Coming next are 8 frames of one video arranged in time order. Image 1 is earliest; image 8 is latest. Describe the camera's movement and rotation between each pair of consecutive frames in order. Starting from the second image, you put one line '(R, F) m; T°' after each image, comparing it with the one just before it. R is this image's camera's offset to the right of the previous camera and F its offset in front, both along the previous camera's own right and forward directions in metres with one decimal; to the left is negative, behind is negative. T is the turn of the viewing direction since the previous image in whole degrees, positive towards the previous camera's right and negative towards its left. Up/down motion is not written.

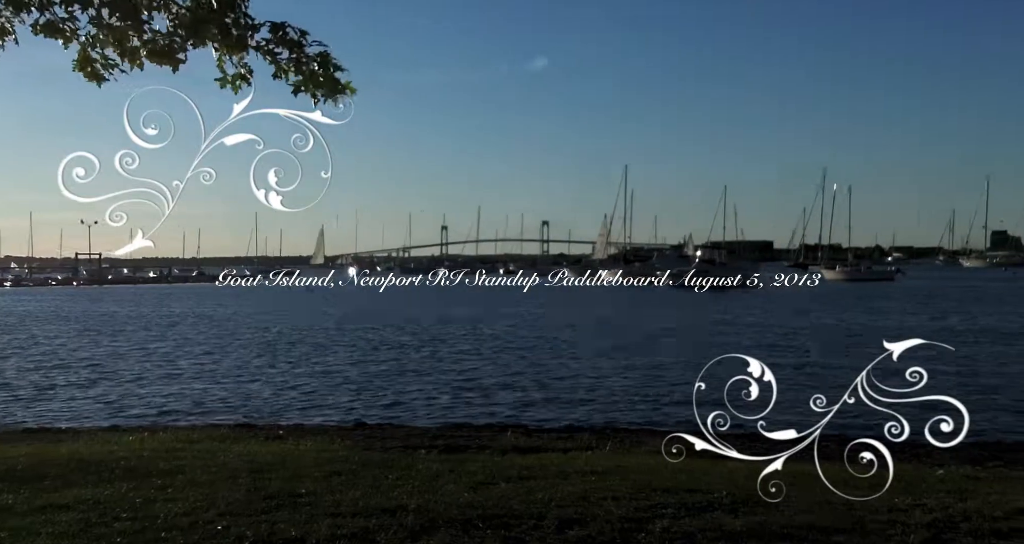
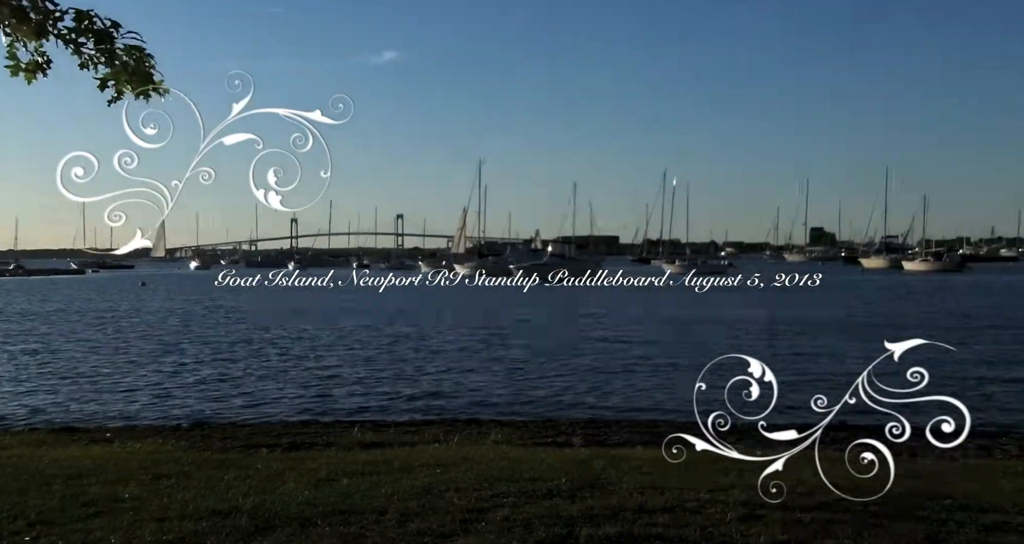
(+0.1, -0.2) m; +7°
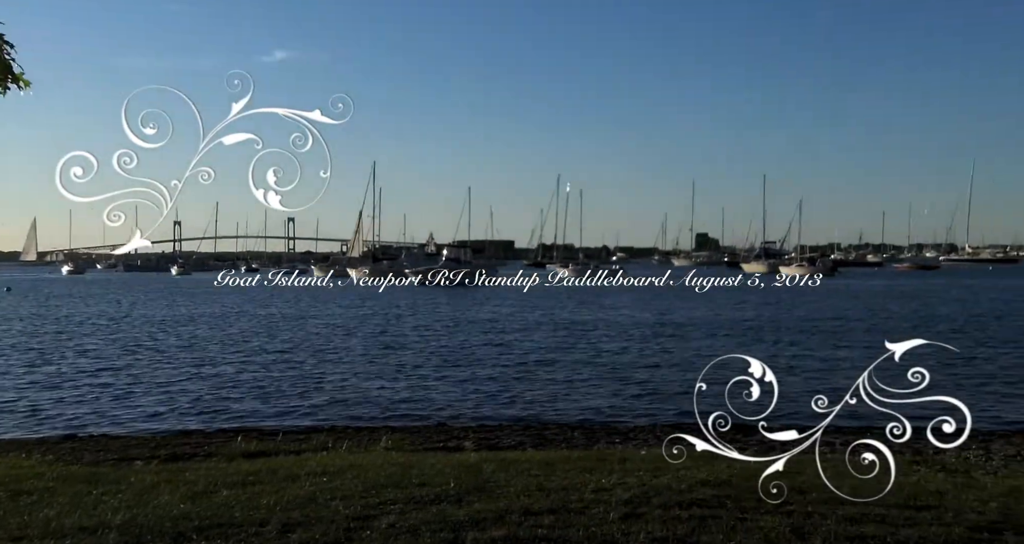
(+0.1, 0.0) m; +5°
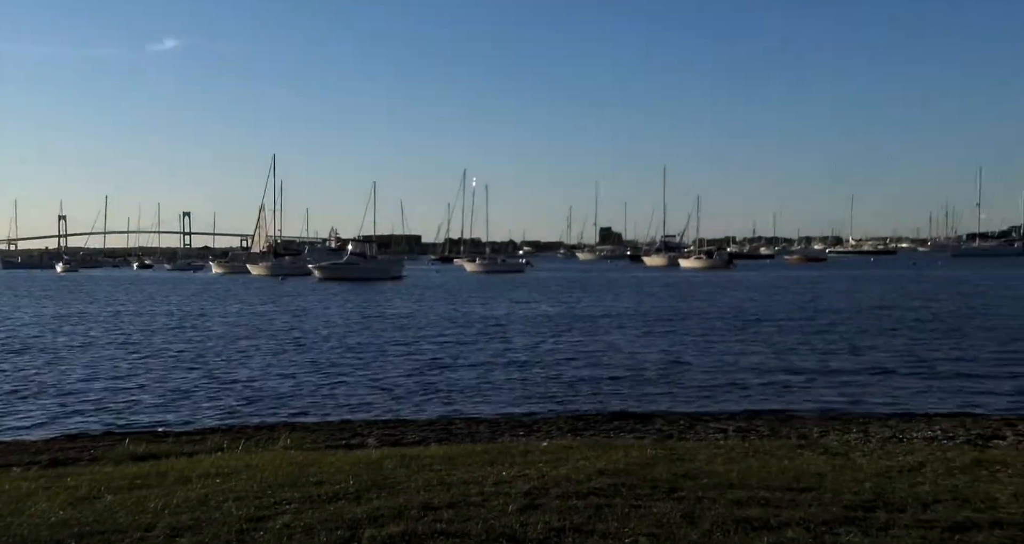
(+0.1, +0.1) m; +4°
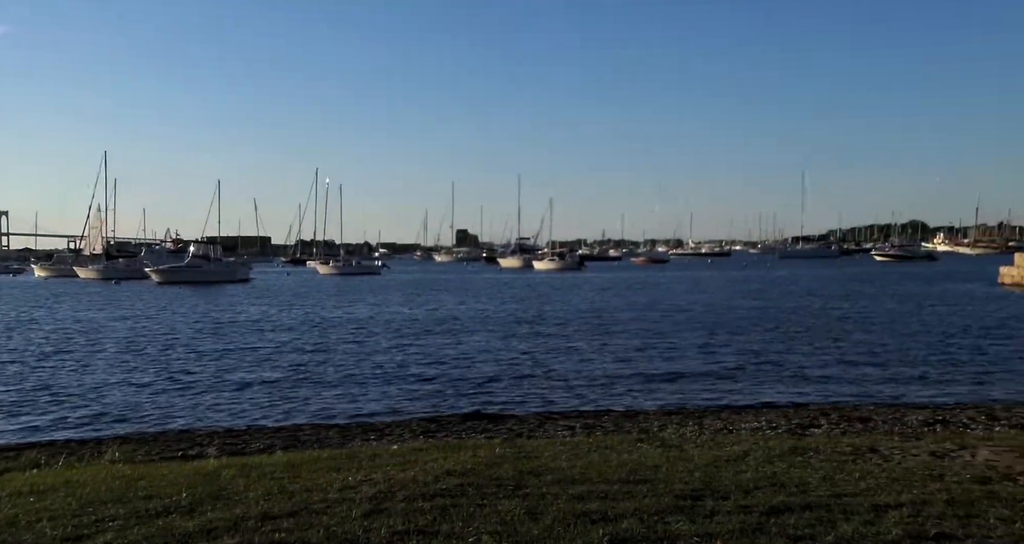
(+0.1, +0.4) m; +7°
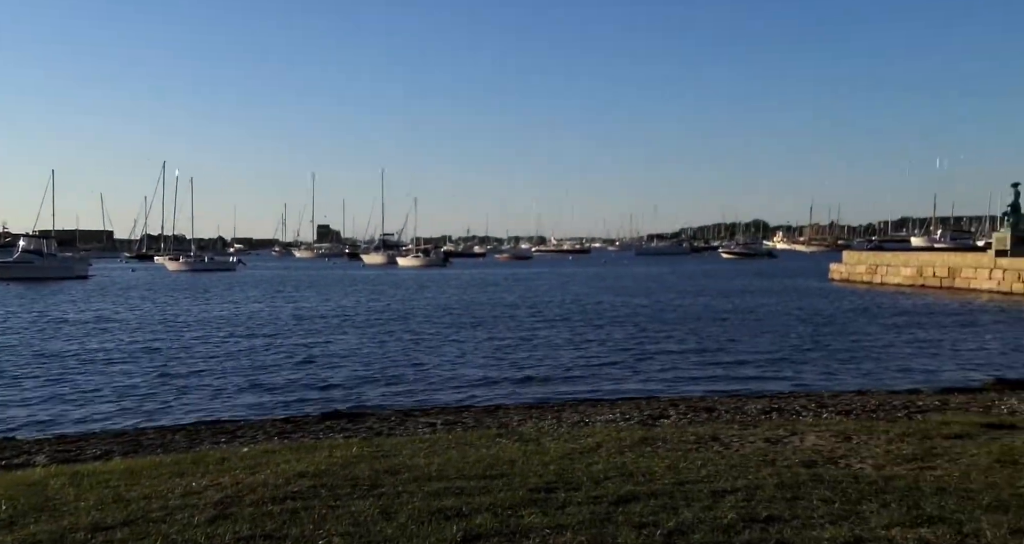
(+0.1, +0.4) m; +7°
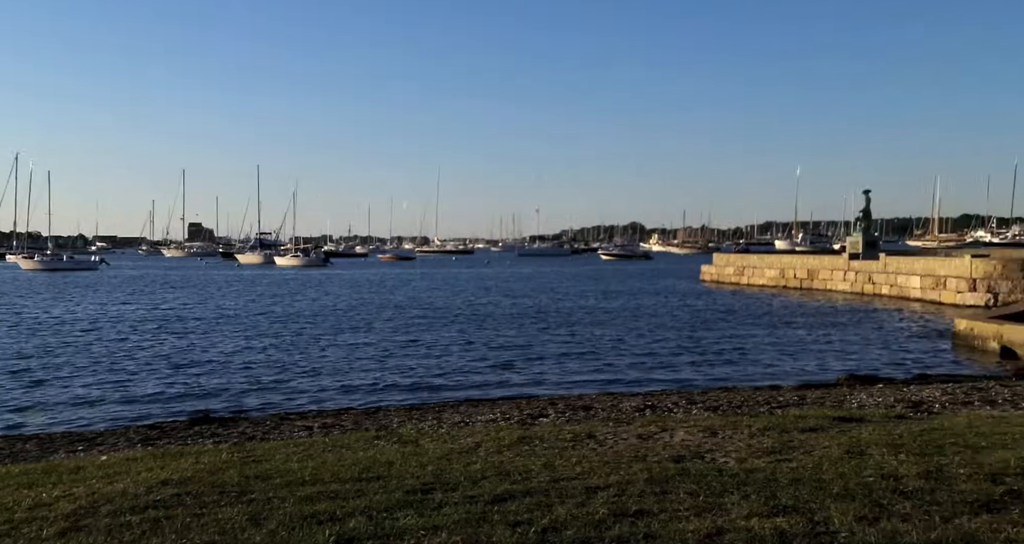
(+0.2, +0.2) m; +6°
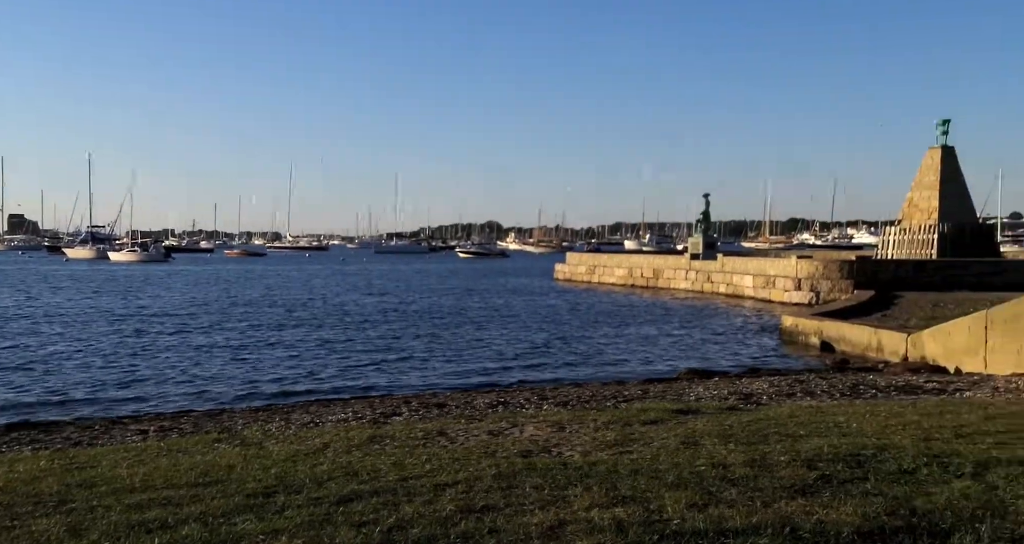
(+0.3, +0.6) m; +7°
